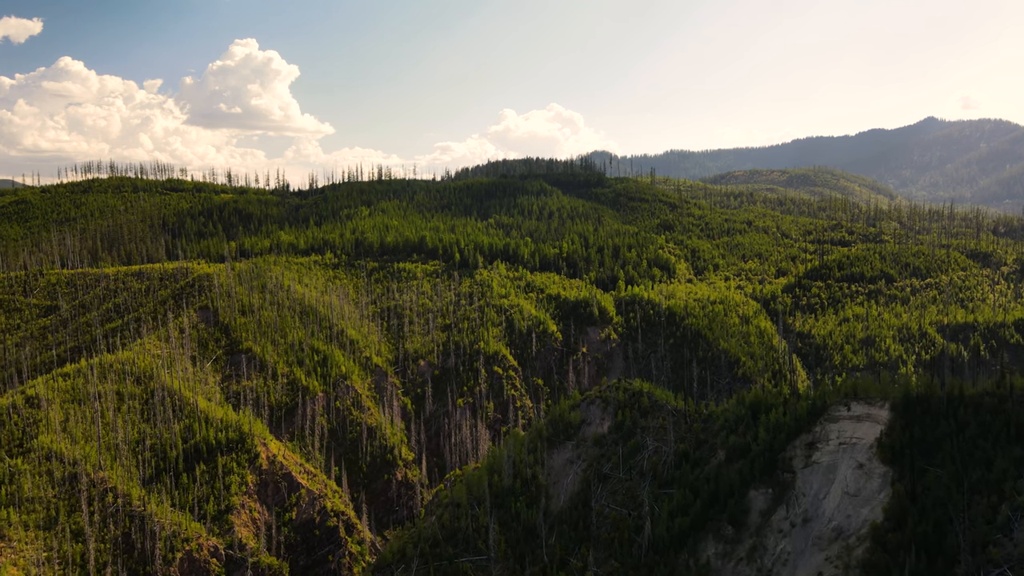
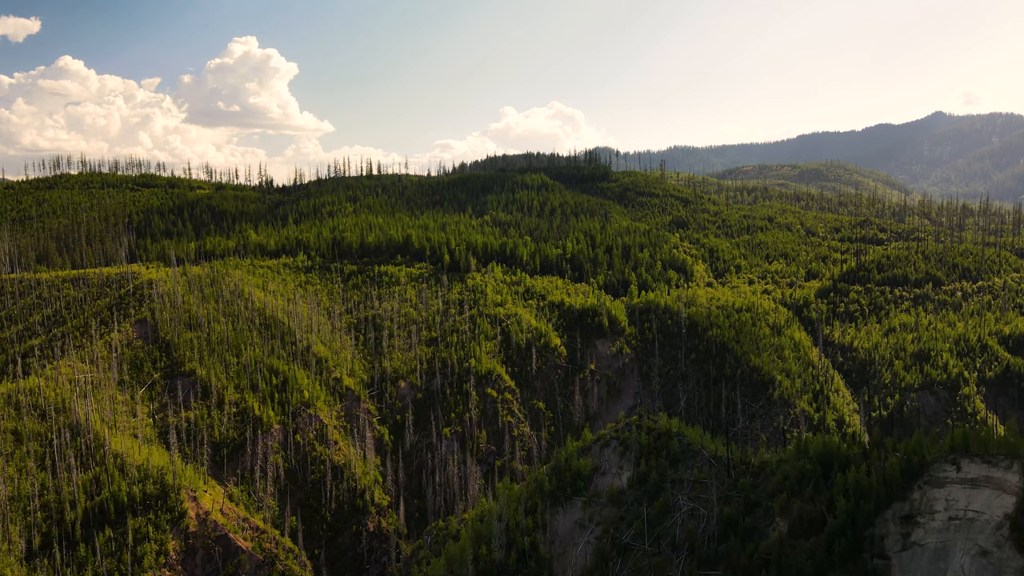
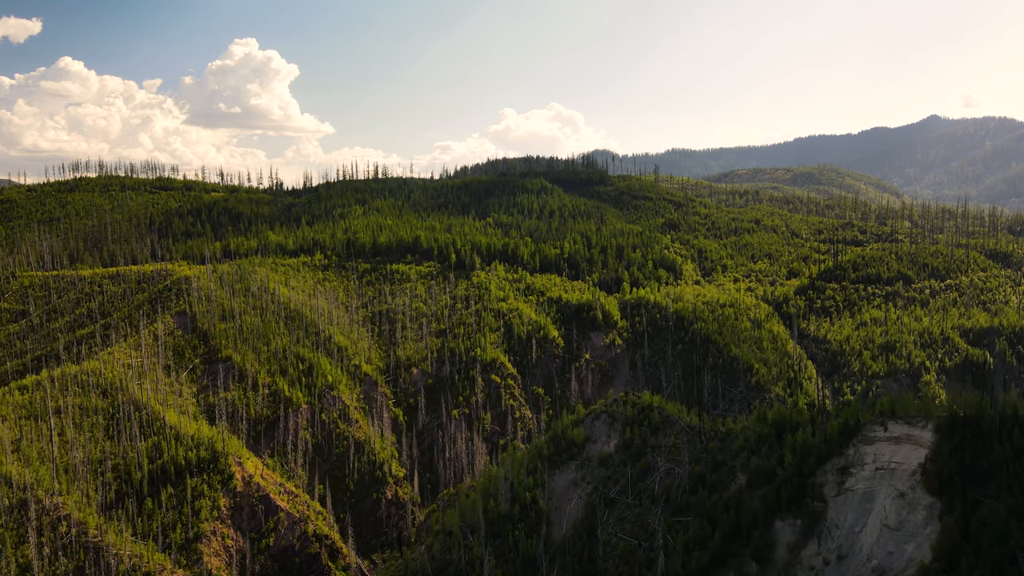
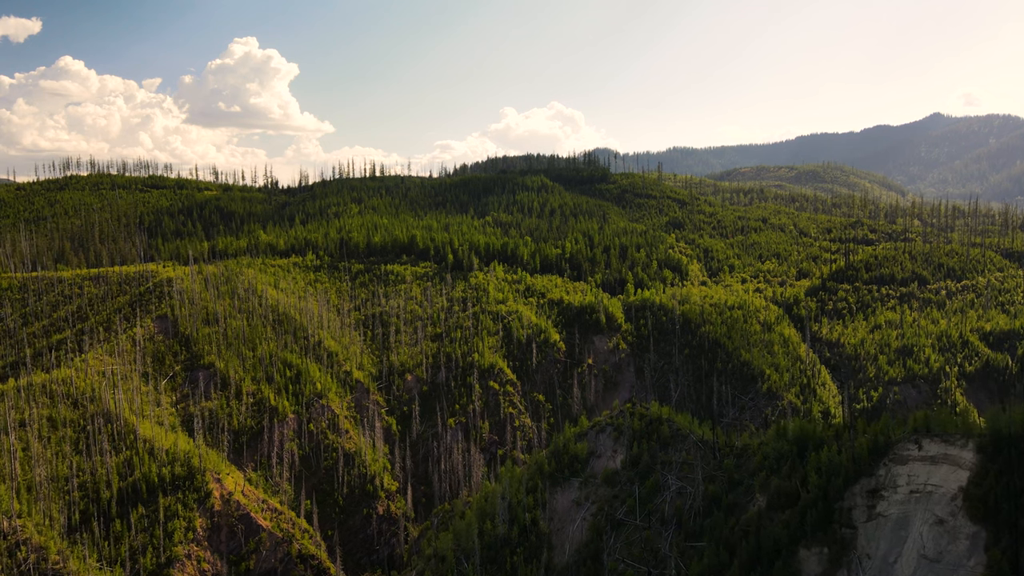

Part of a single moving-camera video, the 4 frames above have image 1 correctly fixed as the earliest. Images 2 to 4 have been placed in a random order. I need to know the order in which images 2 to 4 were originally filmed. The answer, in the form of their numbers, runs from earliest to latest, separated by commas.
3, 4, 2
